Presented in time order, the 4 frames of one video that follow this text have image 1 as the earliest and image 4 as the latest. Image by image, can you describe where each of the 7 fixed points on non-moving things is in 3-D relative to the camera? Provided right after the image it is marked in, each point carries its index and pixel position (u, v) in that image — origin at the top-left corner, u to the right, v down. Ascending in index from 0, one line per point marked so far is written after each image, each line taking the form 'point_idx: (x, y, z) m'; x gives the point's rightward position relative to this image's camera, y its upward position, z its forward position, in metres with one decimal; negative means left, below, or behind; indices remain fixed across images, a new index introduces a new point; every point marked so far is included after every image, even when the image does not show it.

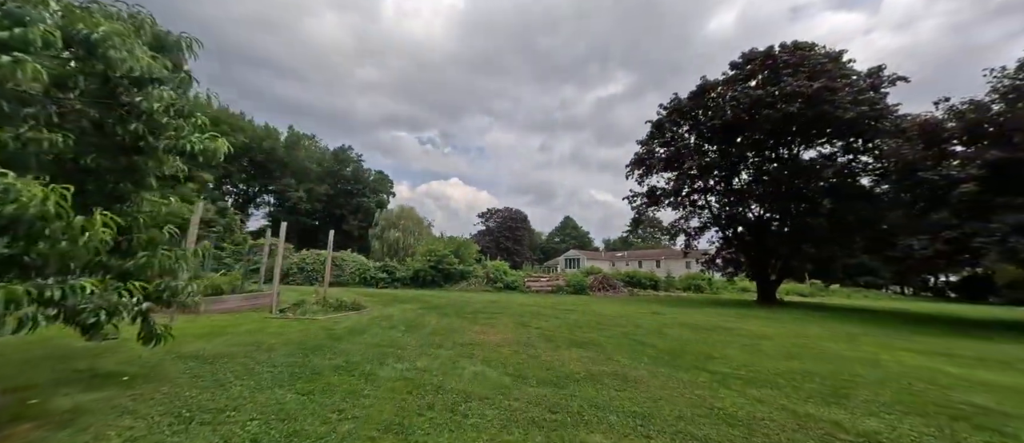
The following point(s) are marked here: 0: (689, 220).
0: (+8.1, +0.1, +17.5) m
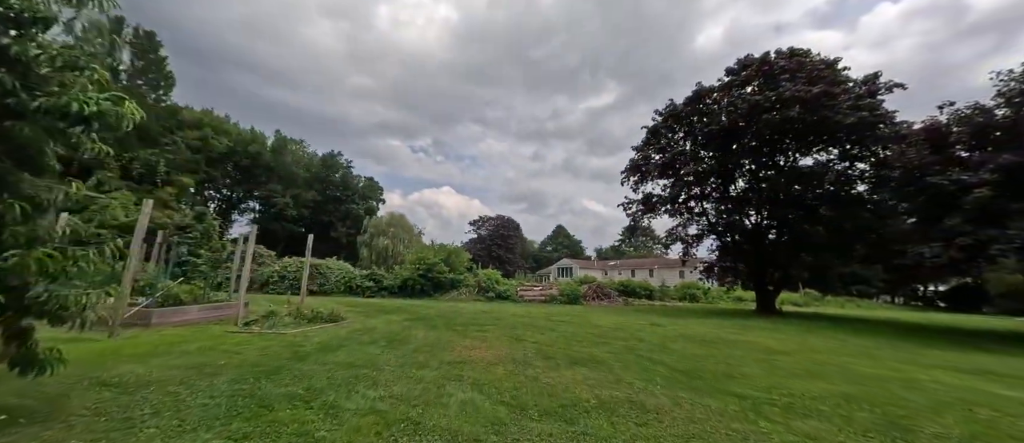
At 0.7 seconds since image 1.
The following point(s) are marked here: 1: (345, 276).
0: (+7.8, -0.3, +17.0) m
1: (-8.6, -2.8, +19.8) m
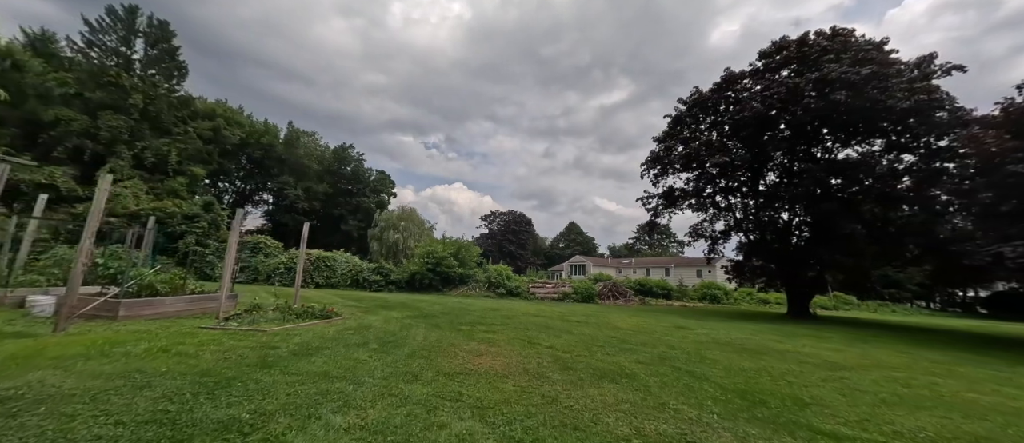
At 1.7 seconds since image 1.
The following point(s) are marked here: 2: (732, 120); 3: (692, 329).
0: (+8.3, -0.1, +16.0) m
1: (-8.0, -2.4, +19.2) m
2: (+8.0, +3.7, +14.1) m
3: (+4.1, -2.5, +8.8) m
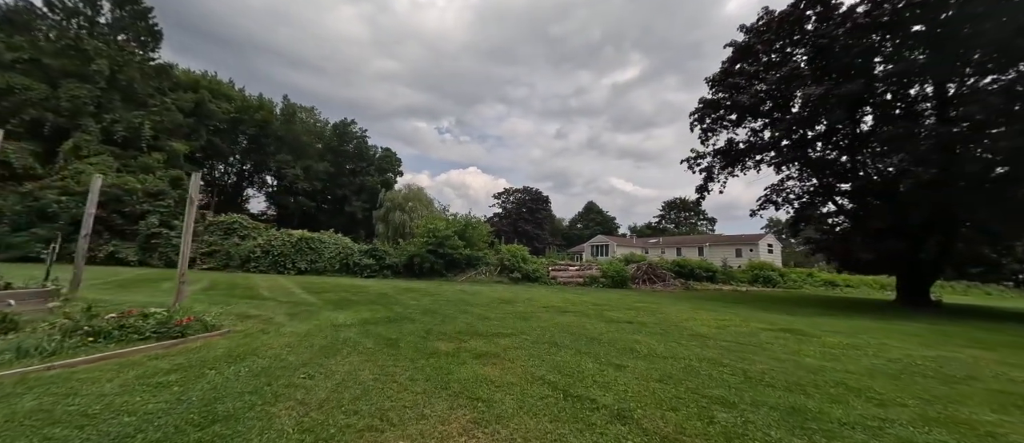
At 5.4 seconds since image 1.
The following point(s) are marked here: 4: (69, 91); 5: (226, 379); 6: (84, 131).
0: (+8.8, +1.1, +12.4) m
1: (-7.3, -1.3, +16.4) m
2: (+8.4, +4.8, +10.3) m
3: (+4.4, -1.6, +5.6) m
4: (-21.9, +6.4, +18.9) m
5: (-1.9, -1.0, +2.6) m
6: (-20.8, +4.4, +18.6) m
